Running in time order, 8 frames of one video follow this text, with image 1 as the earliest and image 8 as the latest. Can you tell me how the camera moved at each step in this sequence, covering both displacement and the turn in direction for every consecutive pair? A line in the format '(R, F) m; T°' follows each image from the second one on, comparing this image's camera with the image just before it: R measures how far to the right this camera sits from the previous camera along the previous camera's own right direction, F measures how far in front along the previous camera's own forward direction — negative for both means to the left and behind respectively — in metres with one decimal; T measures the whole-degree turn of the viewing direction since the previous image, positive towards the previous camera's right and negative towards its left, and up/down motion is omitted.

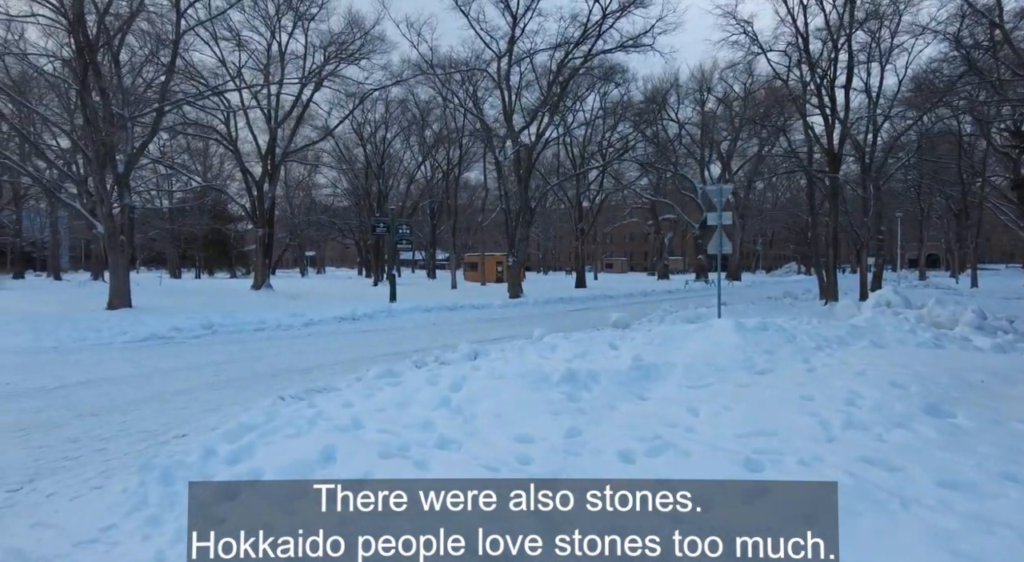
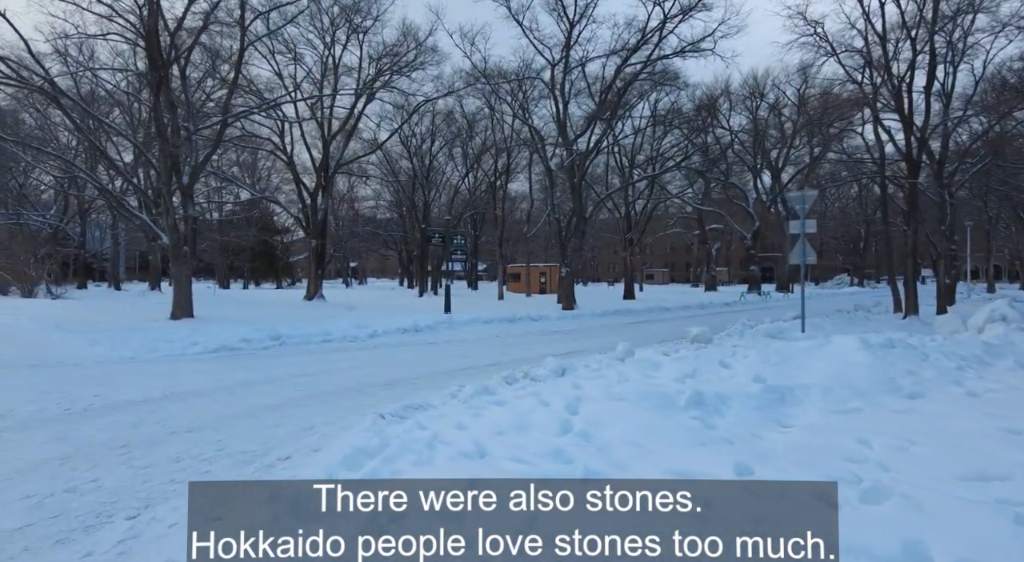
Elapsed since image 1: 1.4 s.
(-0.7, +0.4) m; -3°
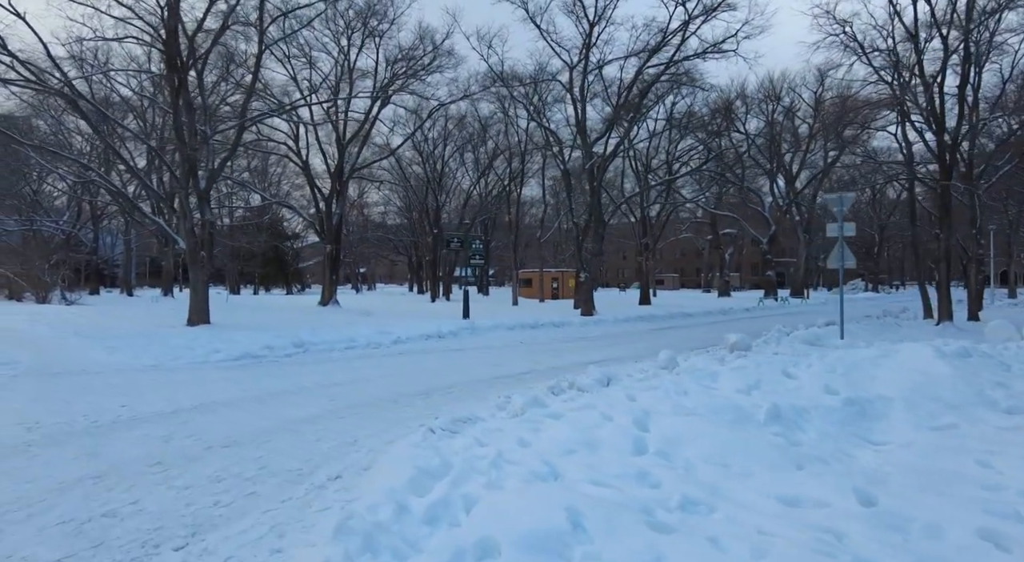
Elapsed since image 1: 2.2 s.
(-0.4, +0.4) m; -1°
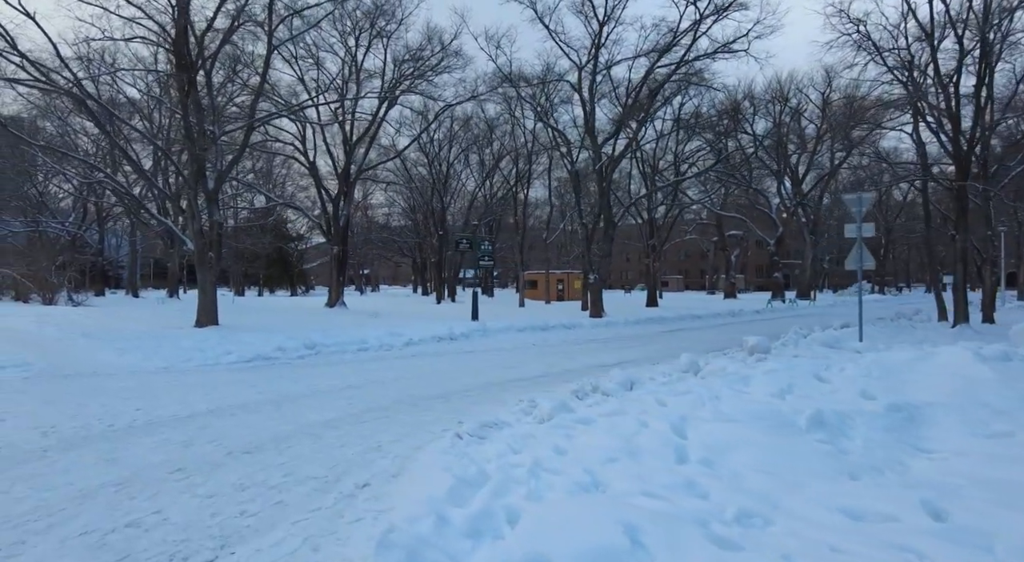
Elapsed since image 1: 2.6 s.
(-0.2, +0.2) m; 0°
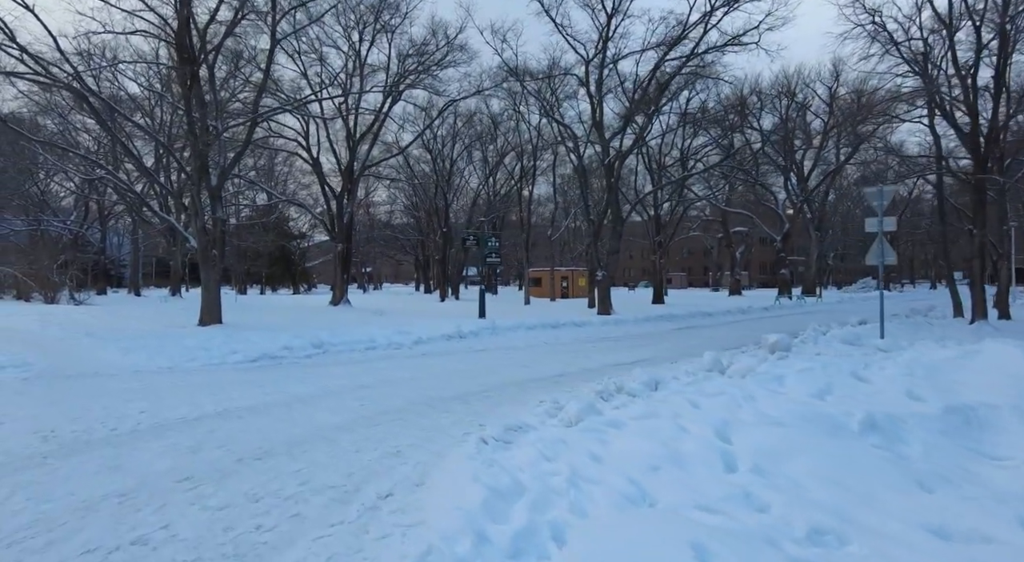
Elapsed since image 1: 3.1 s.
(-0.2, +0.3) m; 0°
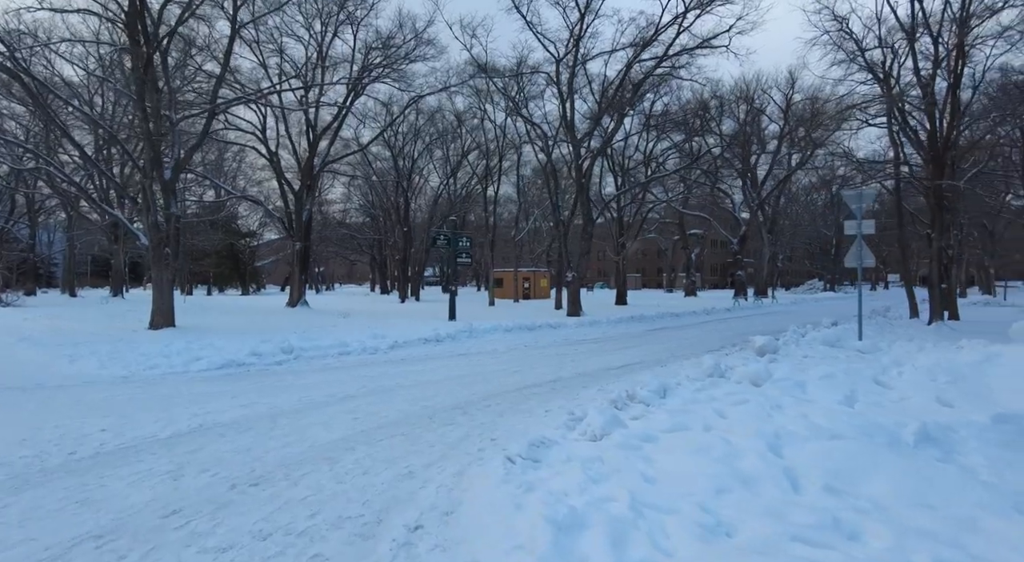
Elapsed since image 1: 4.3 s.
(-0.5, +0.5) m; +4°
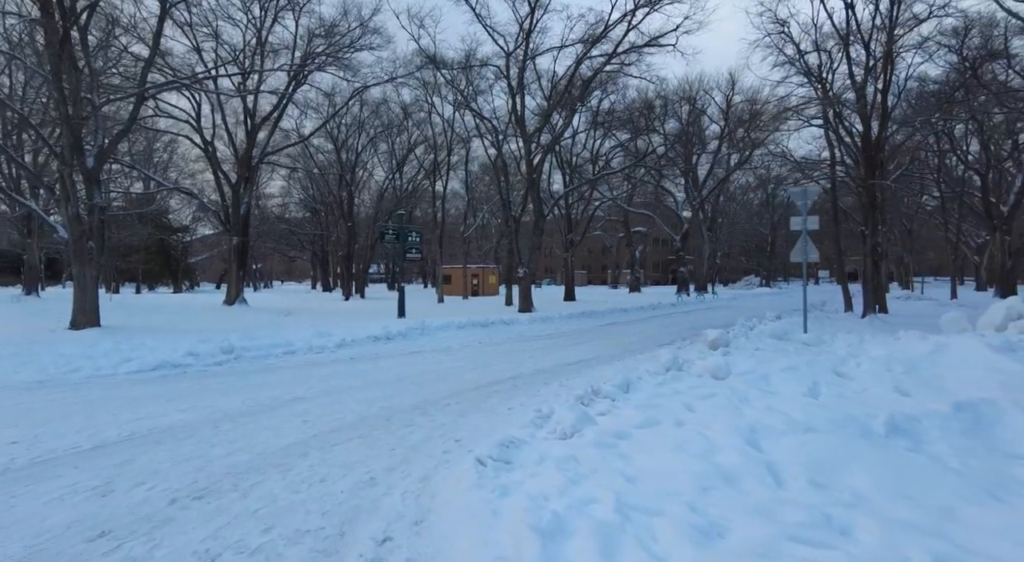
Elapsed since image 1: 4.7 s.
(-0.2, +0.3) m; +5°
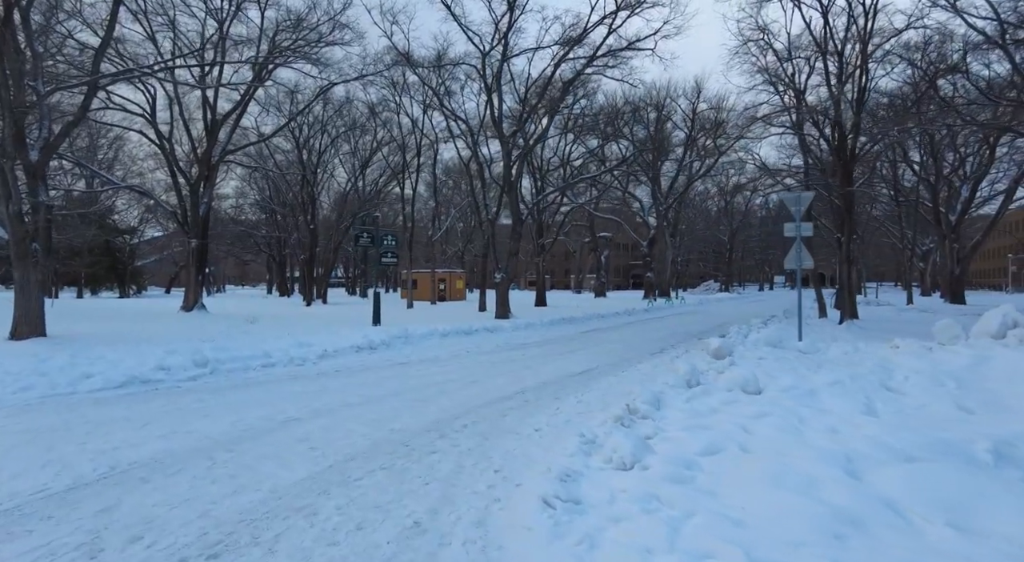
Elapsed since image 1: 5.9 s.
(-0.6, +0.6) m; +4°
